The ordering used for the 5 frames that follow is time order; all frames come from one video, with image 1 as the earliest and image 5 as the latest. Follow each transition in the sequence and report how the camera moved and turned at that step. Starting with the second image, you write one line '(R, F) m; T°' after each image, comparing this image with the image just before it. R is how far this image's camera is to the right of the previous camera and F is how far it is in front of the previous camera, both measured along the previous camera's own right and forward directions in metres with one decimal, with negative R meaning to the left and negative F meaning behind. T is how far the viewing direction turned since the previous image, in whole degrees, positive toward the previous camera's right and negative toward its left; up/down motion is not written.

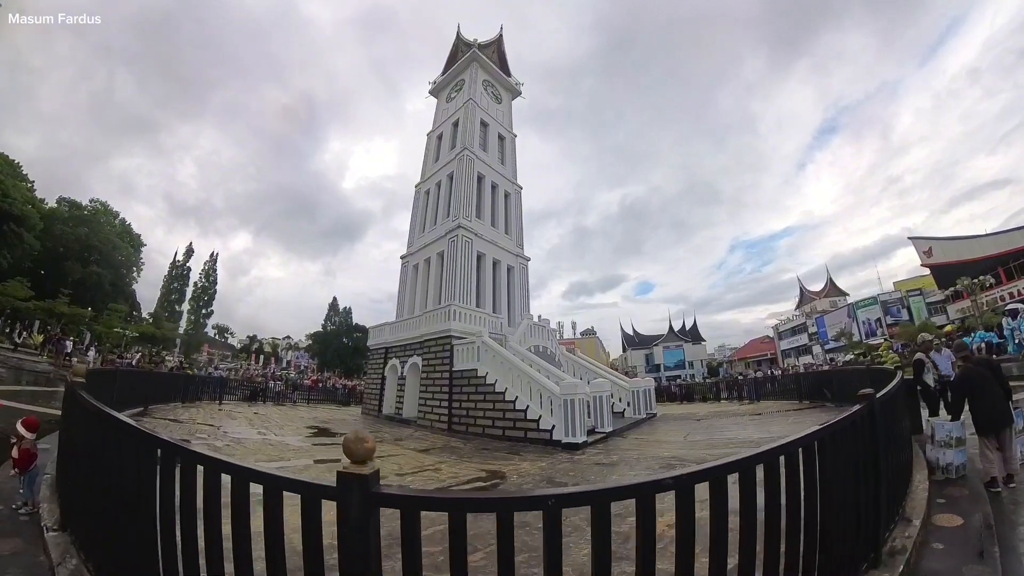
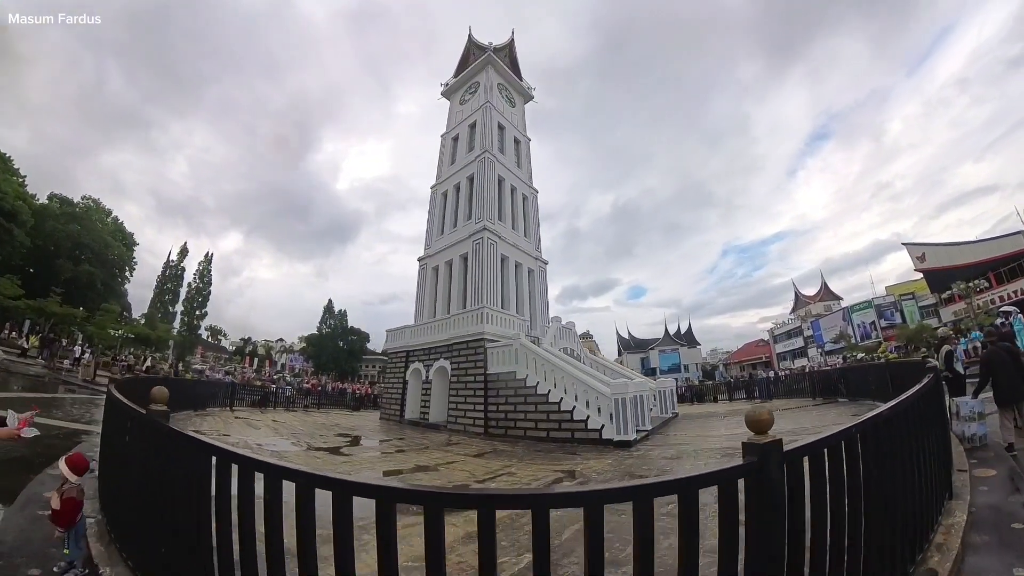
(-0.6, +0.1) m; +1°
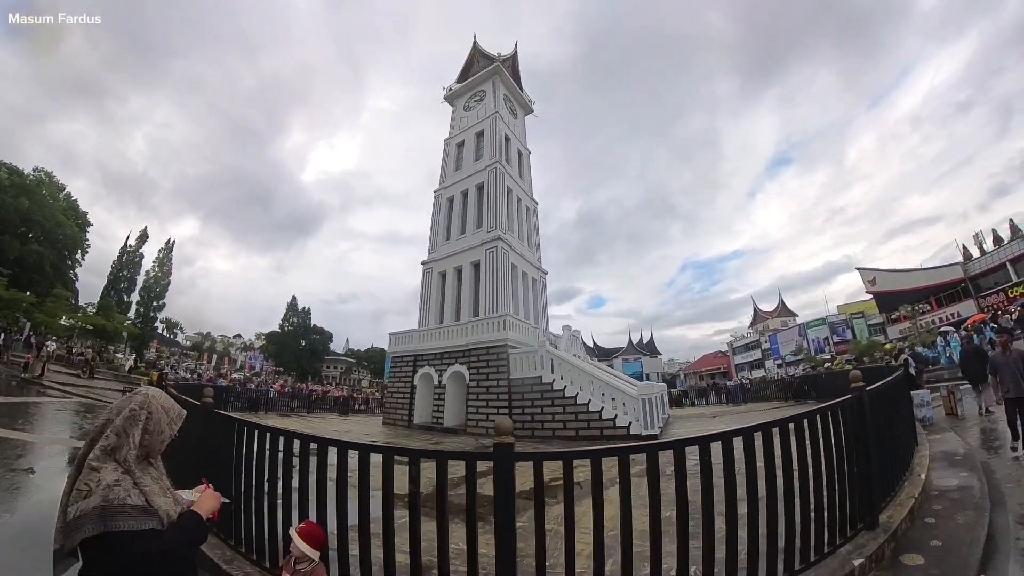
(-0.9, -0.2) m; +5°
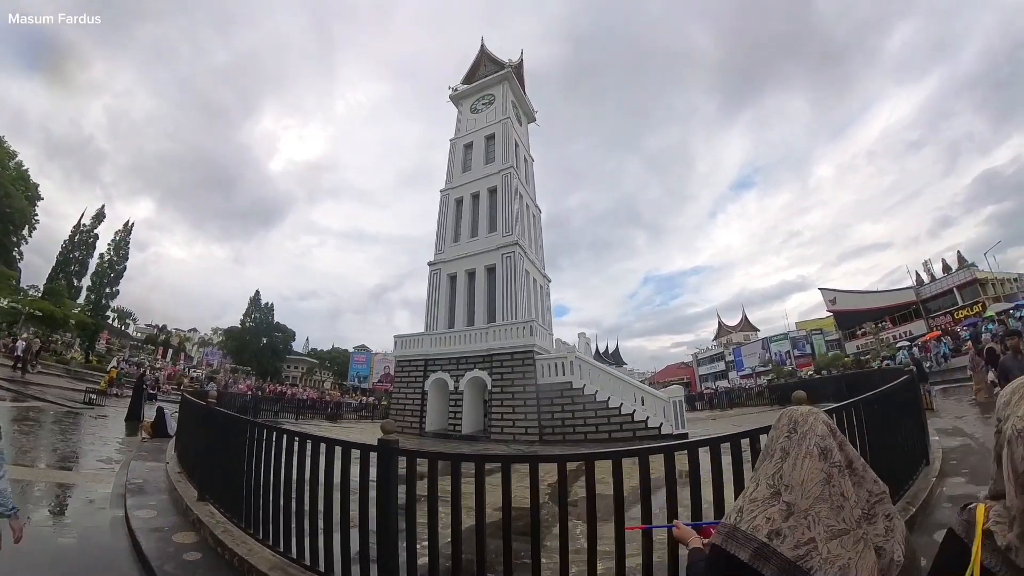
(-1.0, +0.1) m; +4°
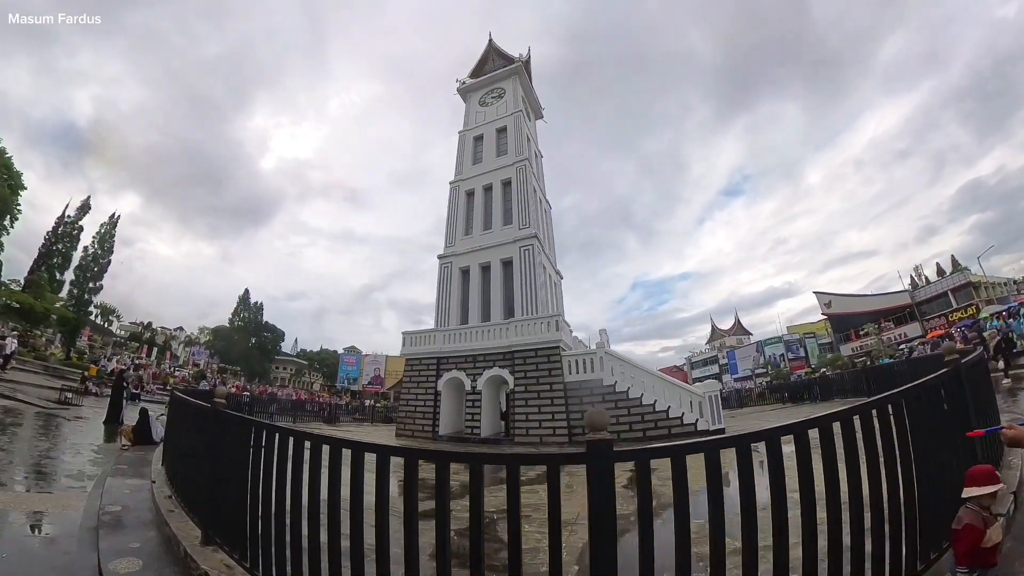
(-0.5, +0.4) m; +1°
